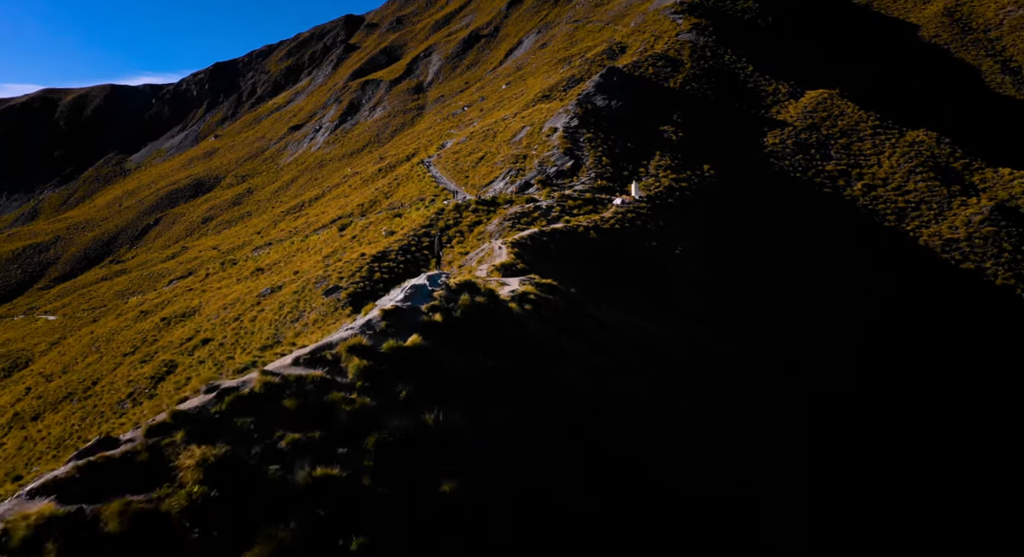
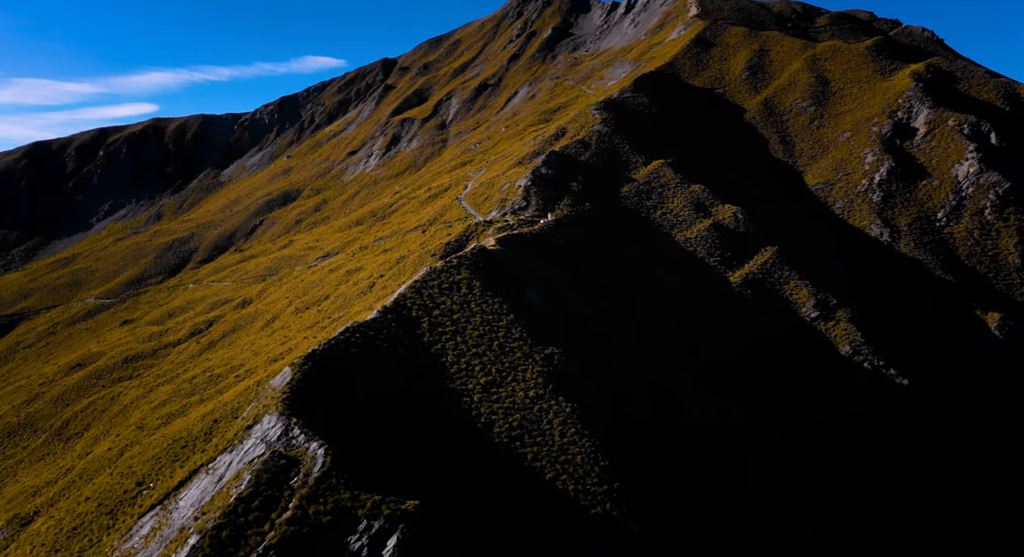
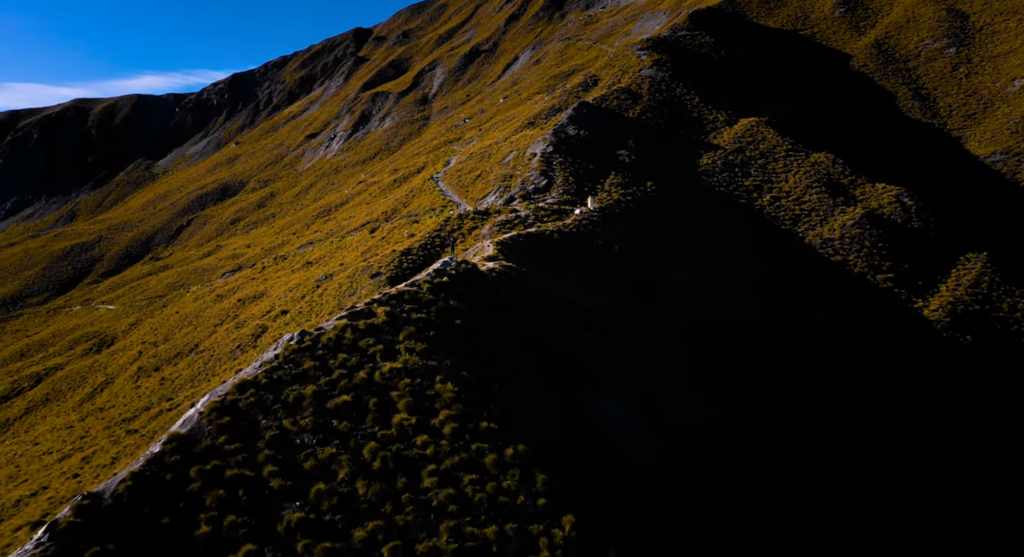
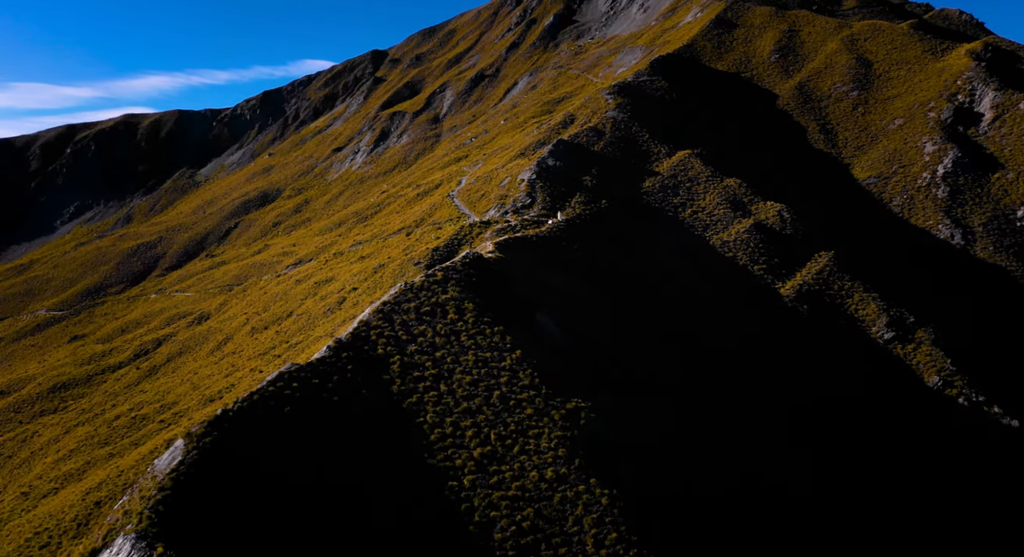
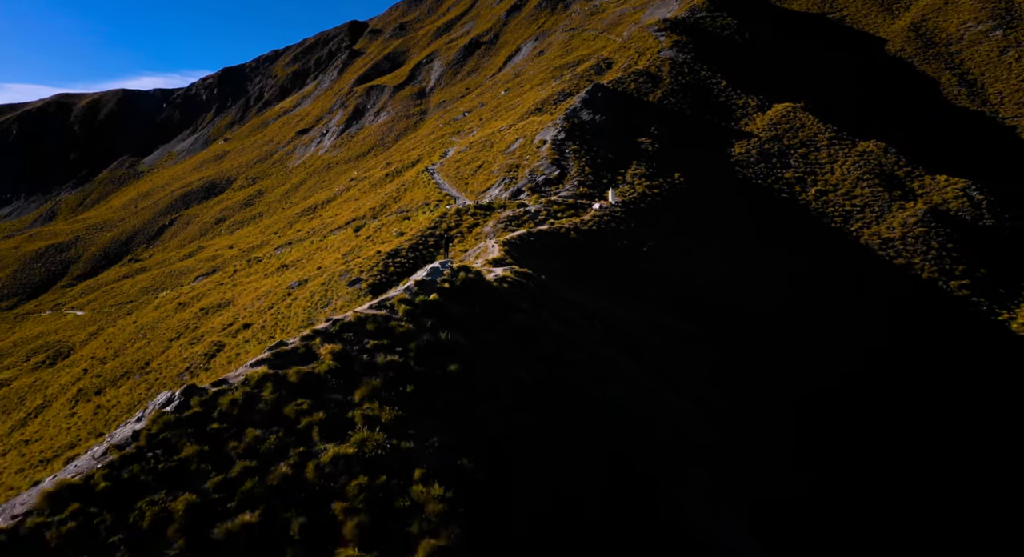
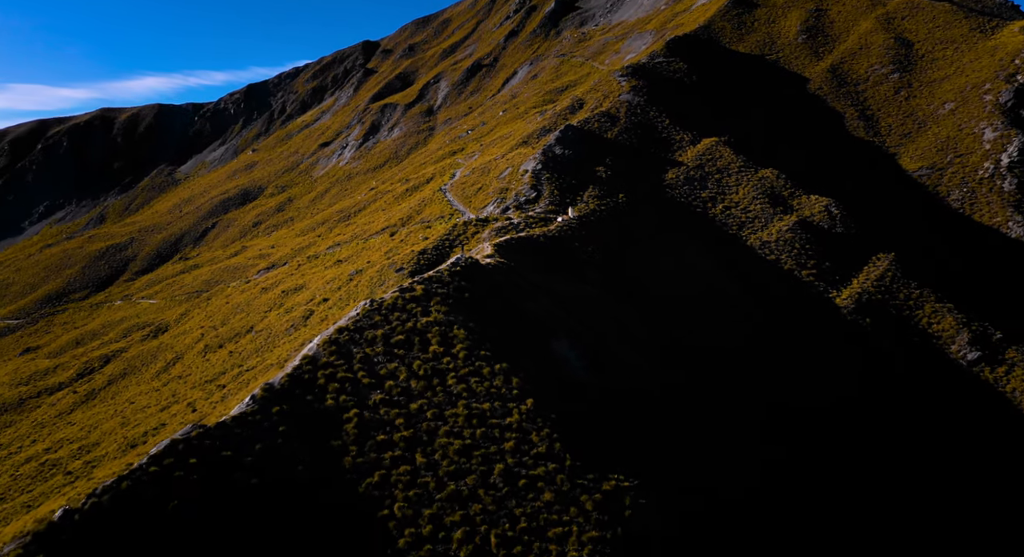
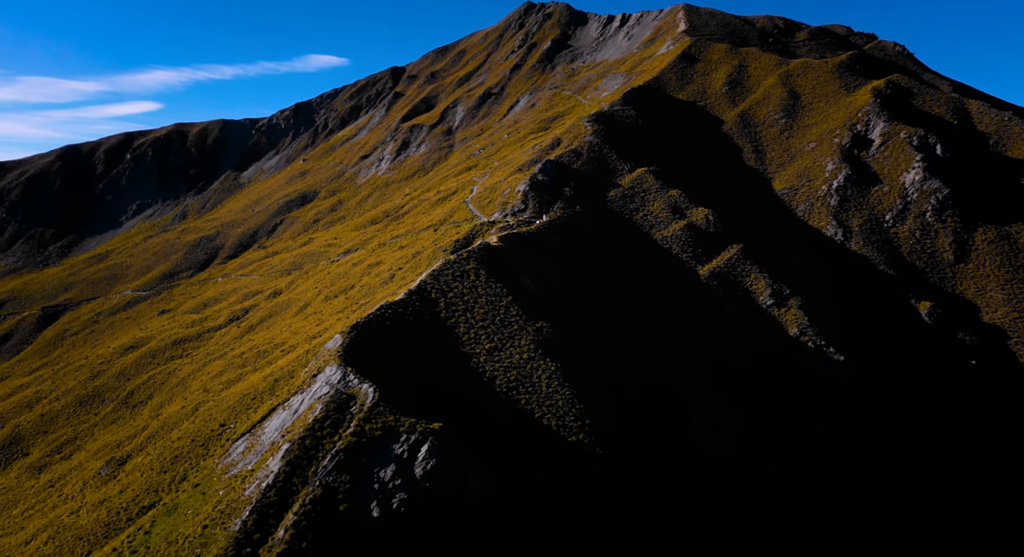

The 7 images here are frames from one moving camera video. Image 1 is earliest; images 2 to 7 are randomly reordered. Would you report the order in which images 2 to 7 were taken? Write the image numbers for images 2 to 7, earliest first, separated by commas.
5, 3, 6, 4, 2, 7
